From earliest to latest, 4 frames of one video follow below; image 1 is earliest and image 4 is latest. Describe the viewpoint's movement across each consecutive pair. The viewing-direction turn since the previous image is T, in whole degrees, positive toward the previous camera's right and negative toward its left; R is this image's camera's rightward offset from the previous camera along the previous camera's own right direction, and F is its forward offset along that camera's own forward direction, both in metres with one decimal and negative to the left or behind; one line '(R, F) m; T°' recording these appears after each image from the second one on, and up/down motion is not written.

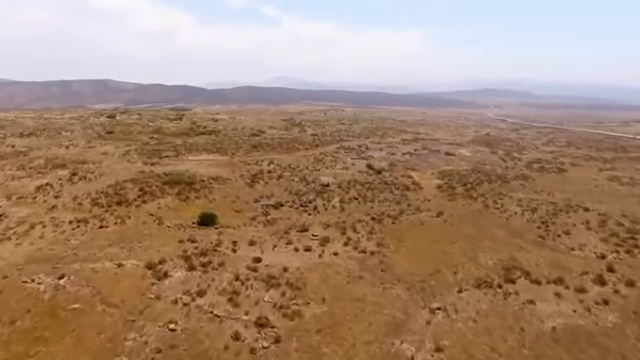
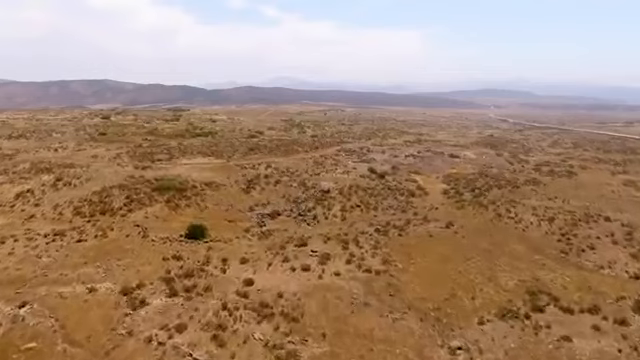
(0.0, +2.5) m; 0°
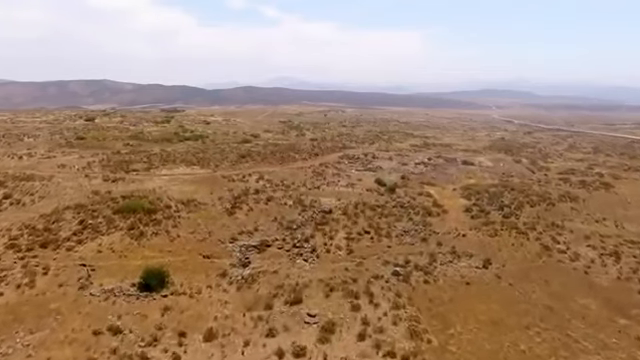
(0.0, +6.8) m; 0°
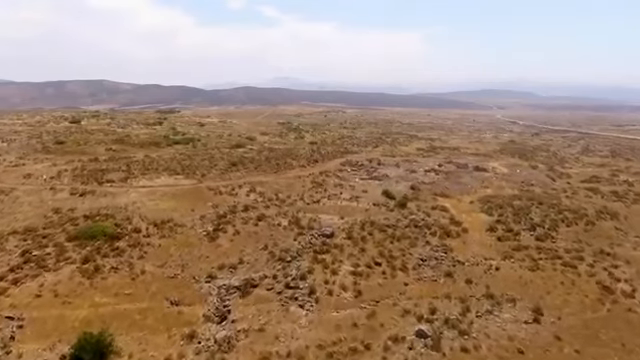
(0.0, +5.4) m; 0°
